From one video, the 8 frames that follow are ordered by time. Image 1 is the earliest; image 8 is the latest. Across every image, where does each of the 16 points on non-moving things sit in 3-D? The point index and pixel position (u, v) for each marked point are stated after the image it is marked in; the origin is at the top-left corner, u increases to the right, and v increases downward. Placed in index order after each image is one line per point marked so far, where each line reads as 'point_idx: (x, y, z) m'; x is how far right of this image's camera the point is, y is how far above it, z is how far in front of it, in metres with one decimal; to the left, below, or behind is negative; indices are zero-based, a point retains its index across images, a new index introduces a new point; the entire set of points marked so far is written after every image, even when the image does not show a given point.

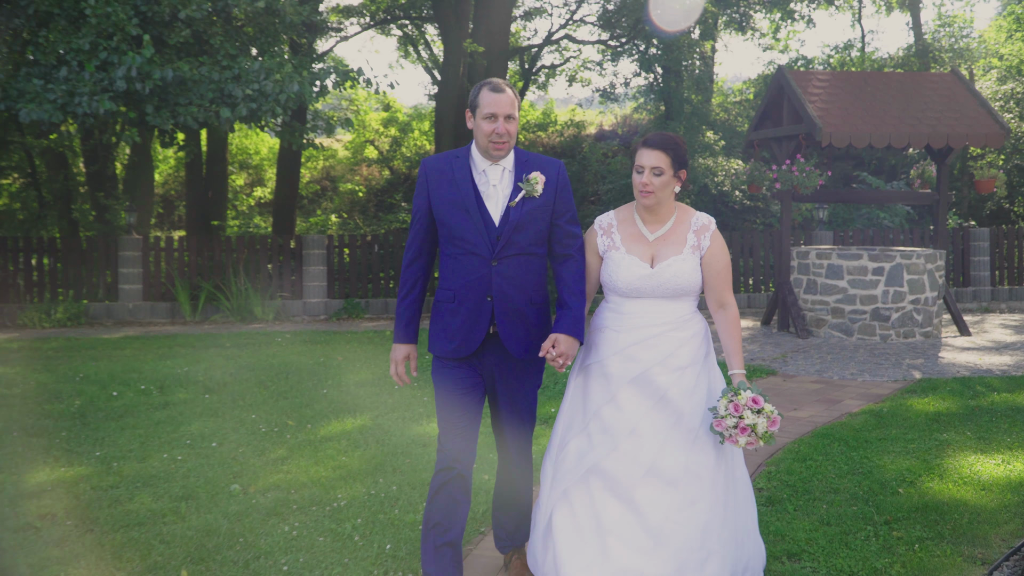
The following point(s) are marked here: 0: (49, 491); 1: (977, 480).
0: (-2.1, -0.9, +4.5) m
1: (+2.3, -0.9, +4.9) m
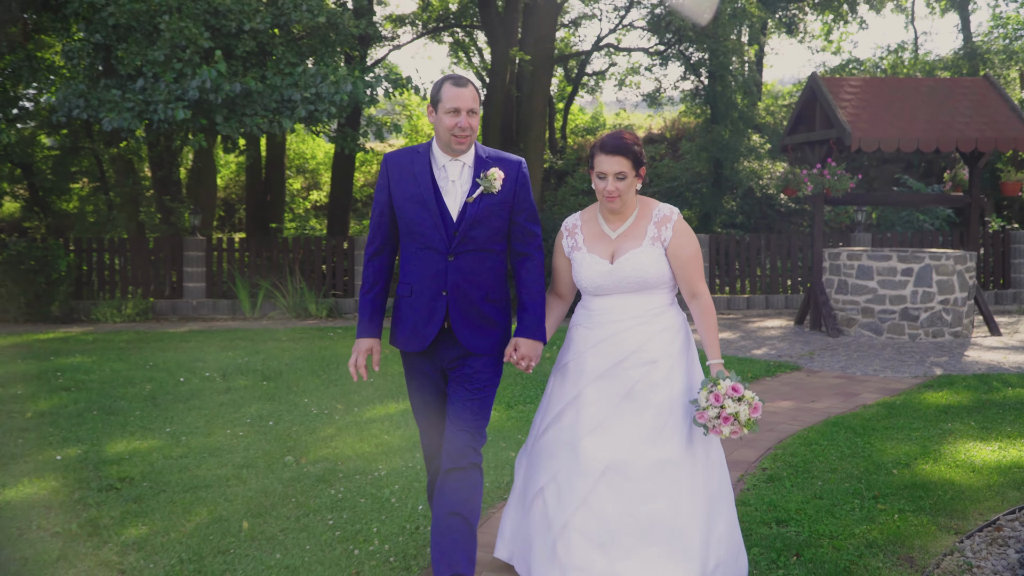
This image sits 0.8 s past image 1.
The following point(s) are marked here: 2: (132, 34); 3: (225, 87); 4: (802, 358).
0: (-2.0, -0.9, +5.1) m
1: (+2.4, -0.9, +5.2) m
2: (-3.9, +2.6, +10.4) m
3: (-2.9, +2.0, +10.2) m
4: (+2.7, -0.6, +9.2) m
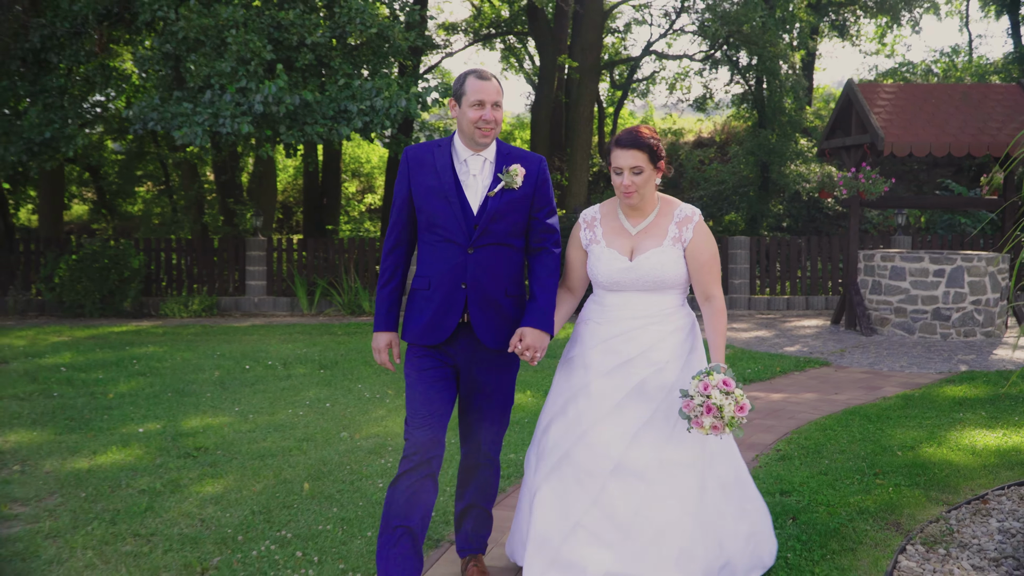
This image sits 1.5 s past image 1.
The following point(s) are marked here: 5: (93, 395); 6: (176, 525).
0: (-1.8, -0.8, +5.7) m
1: (+2.6, -0.9, +5.6) m
2: (-3.4, +2.7, +11.1) m
3: (-2.4, +2.0, +10.8) m
4: (+3.1, -0.6, +9.6) m
5: (-3.0, -0.8, +7.1) m
6: (-1.4, -1.0, +4.2) m
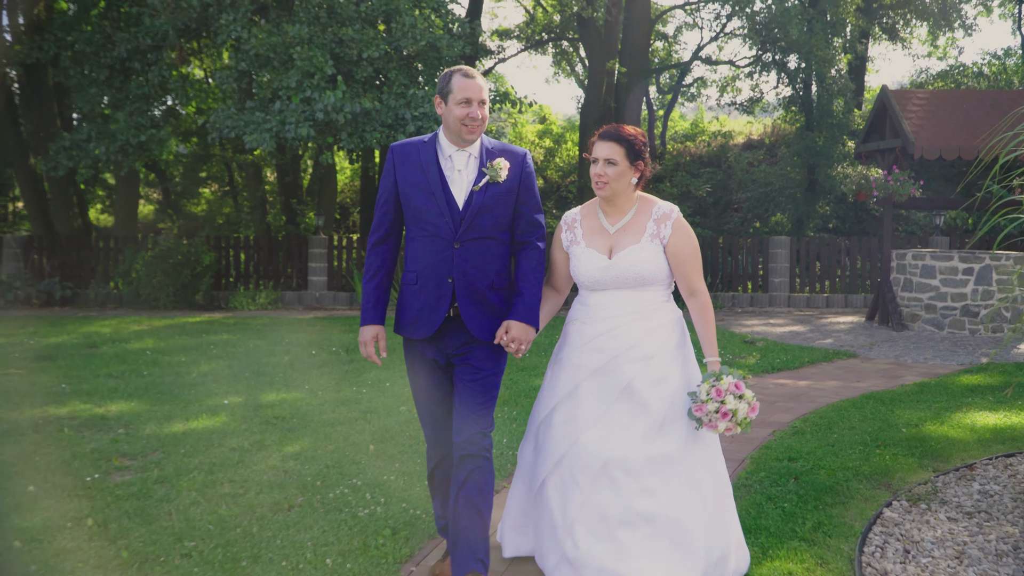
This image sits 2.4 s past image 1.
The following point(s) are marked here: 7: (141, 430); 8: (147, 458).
0: (-1.5, -0.8, +6.5) m
1: (+2.8, -0.8, +6.2) m
2: (-2.9, +2.7, +12.0) m
3: (-1.9, +2.1, +11.6) m
4: (+3.6, -0.6, +10.1) m
5: (-2.6, -0.7, +7.9) m
6: (-1.2, -0.9, +4.9) m
7: (-2.2, -0.8, +5.8) m
8: (-1.9, -0.9, +5.2) m
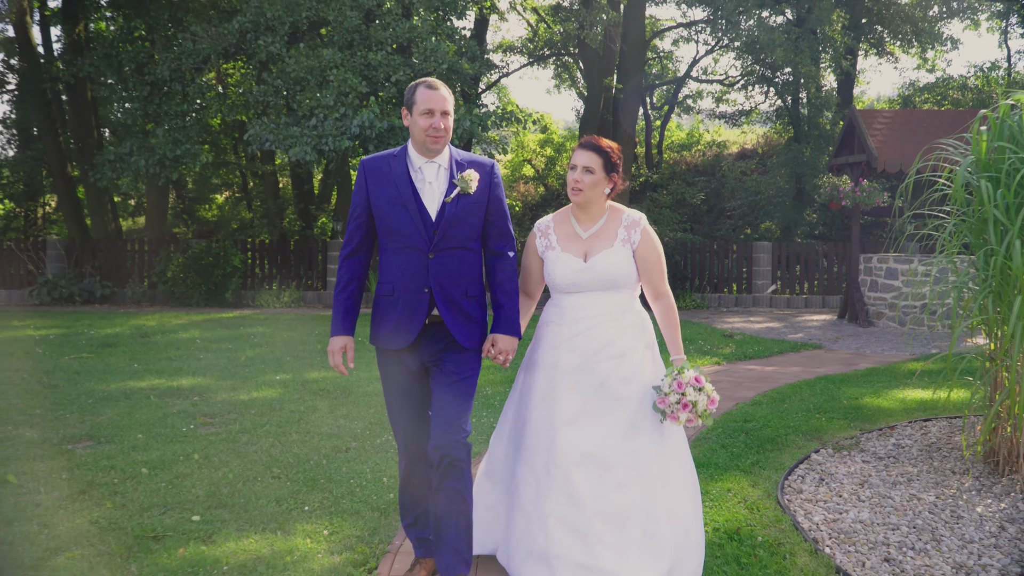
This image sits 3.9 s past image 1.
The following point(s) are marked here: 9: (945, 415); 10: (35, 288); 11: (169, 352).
0: (-1.5, -0.7, +7.7) m
1: (+2.9, -0.8, +7.4) m
2: (-2.8, +2.7, +13.2) m
3: (-1.8, +2.1, +12.8) m
4: (+3.6, -0.6, +11.3) m
5: (-2.6, -0.6, +9.1) m
6: (-1.2, -0.9, +6.1) m
7: (-2.1, -0.8, +7.1) m
8: (-1.9, -0.8, +6.5) m
9: (+3.0, -0.9, +6.8) m
10: (-7.8, 0.0, +16.3) m
11: (-3.3, -0.6, +9.4) m
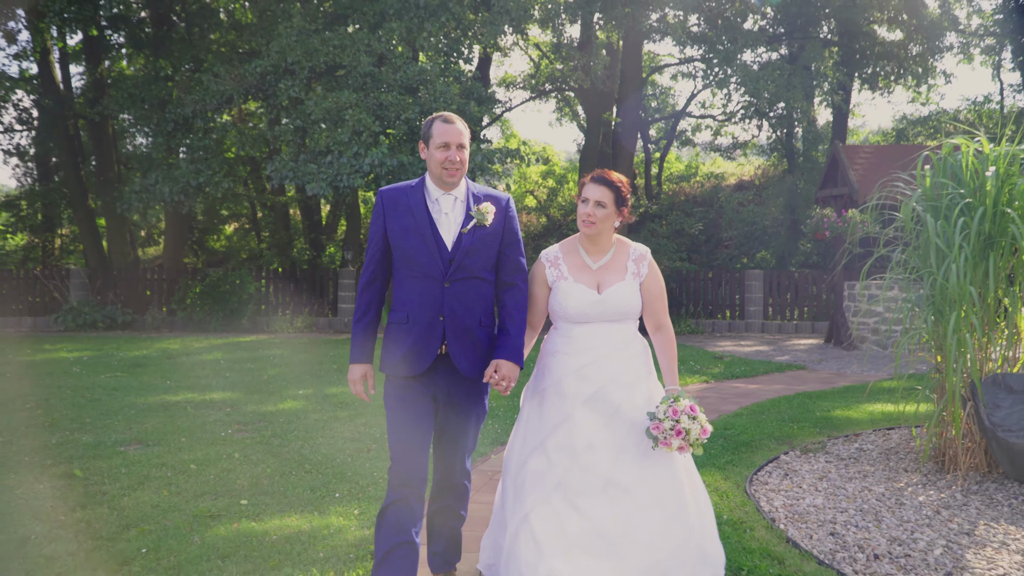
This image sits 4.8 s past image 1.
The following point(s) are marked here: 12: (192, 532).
0: (-1.5, -0.9, +8.4) m
1: (+2.9, -1.0, +8.1) m
2: (-2.8, +2.4, +14.0) m
3: (-1.8, +1.8, +13.7) m
4: (+3.7, -0.9, +12.0) m
5: (-2.6, -0.9, +9.8) m
6: (-1.1, -1.0, +6.9) m
7: (-2.1, -1.0, +7.8) m
8: (-1.9, -1.0, +7.2) m
9: (+3.0, -1.0, +7.5) m
10: (-7.8, -0.4, +17.1) m
11: (-3.2, -0.9, +10.2) m
12: (-1.5, -1.1, +4.6) m
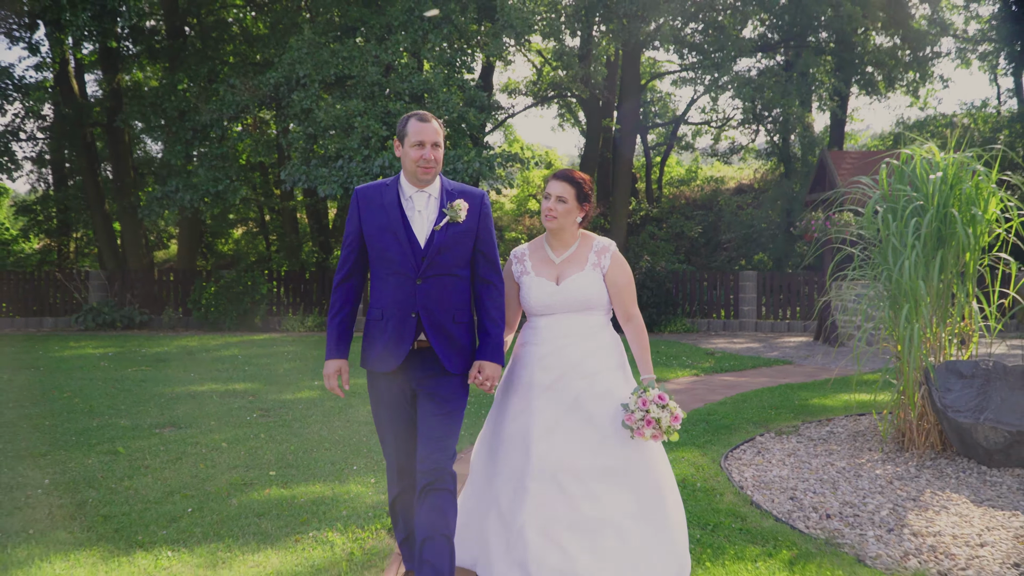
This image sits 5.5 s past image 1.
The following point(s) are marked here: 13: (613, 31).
0: (-1.5, -0.9, +9.1) m
1: (+2.9, -1.0, +8.7) m
2: (-2.7, +2.4, +14.7) m
3: (-1.7, +1.8, +14.3) m
4: (+3.7, -0.9, +12.7) m
5: (-2.6, -0.9, +10.5) m
6: (-1.1, -1.0, +7.5) m
7: (-2.1, -0.9, +8.4) m
8: (-1.9, -1.0, +7.8) m
9: (+3.0, -1.0, +8.1) m
10: (-7.7, -0.5, +17.7) m
11: (-3.2, -0.8, +10.8) m
12: (-1.5, -1.1, +5.2) m
13: (+1.8, +4.7, +18.0) m
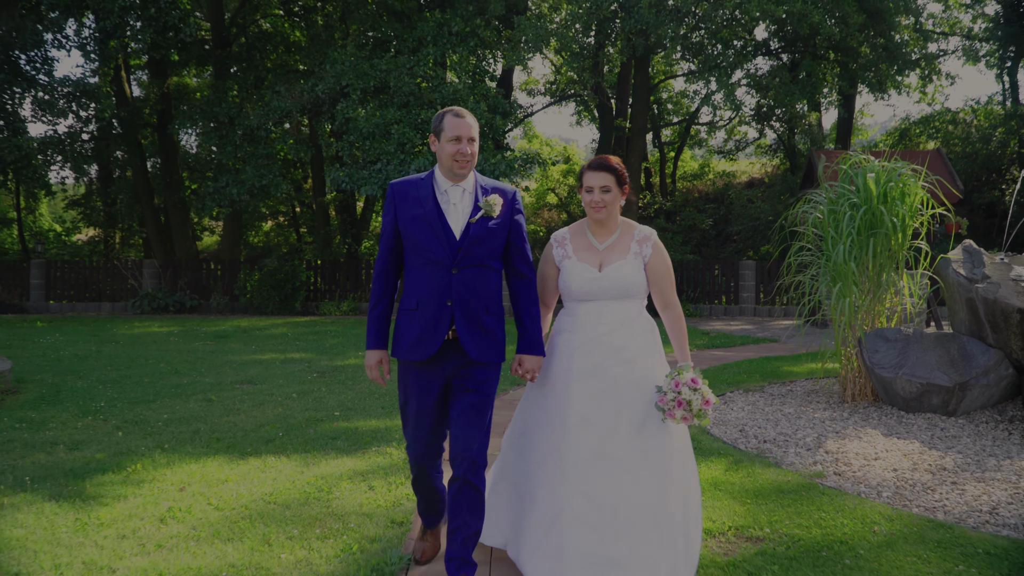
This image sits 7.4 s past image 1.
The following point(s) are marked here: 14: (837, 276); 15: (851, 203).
0: (-1.3, -0.7, +10.7) m
1: (+3.1, -0.8, +10.2) m
2: (-2.4, +2.6, +16.3) m
3: (-1.5, +2.0, +15.9) m
4: (+3.9, -0.7, +14.1) m
5: (-2.4, -0.7, +12.1) m
6: (-1.0, -0.8, +9.1) m
7: (-2.0, -0.8, +10.0) m
8: (-1.7, -0.8, +9.4) m
9: (+3.1, -0.8, +9.6) m
10: (-7.4, -0.2, +19.4) m
11: (-3.0, -0.7, +12.4) m
12: (-1.4, -1.0, +6.8) m
13: (+2.2, +4.9, +19.5) m
14: (+2.5, +0.1, +7.7) m
15: (+2.6, +0.7, +7.7) m
